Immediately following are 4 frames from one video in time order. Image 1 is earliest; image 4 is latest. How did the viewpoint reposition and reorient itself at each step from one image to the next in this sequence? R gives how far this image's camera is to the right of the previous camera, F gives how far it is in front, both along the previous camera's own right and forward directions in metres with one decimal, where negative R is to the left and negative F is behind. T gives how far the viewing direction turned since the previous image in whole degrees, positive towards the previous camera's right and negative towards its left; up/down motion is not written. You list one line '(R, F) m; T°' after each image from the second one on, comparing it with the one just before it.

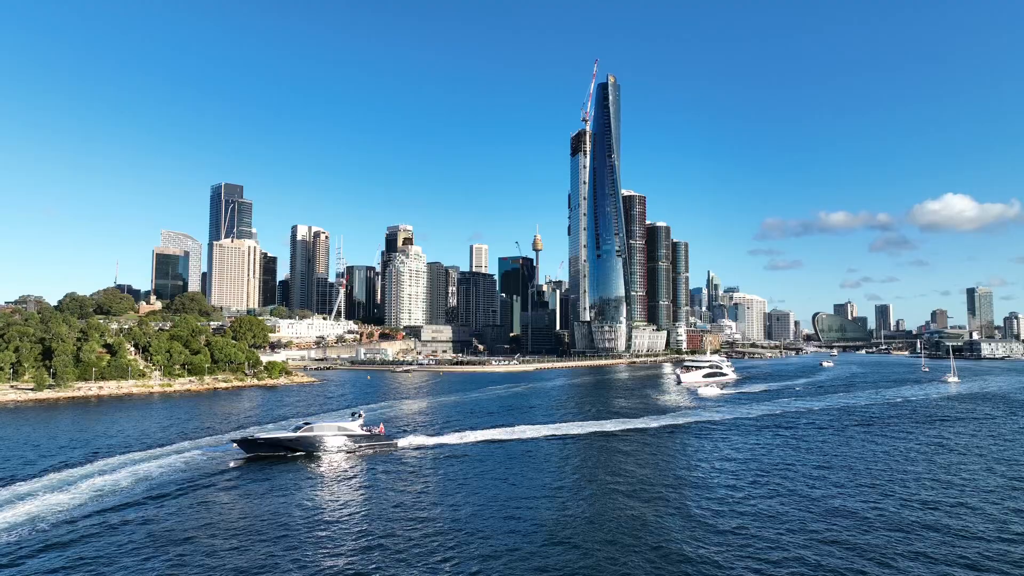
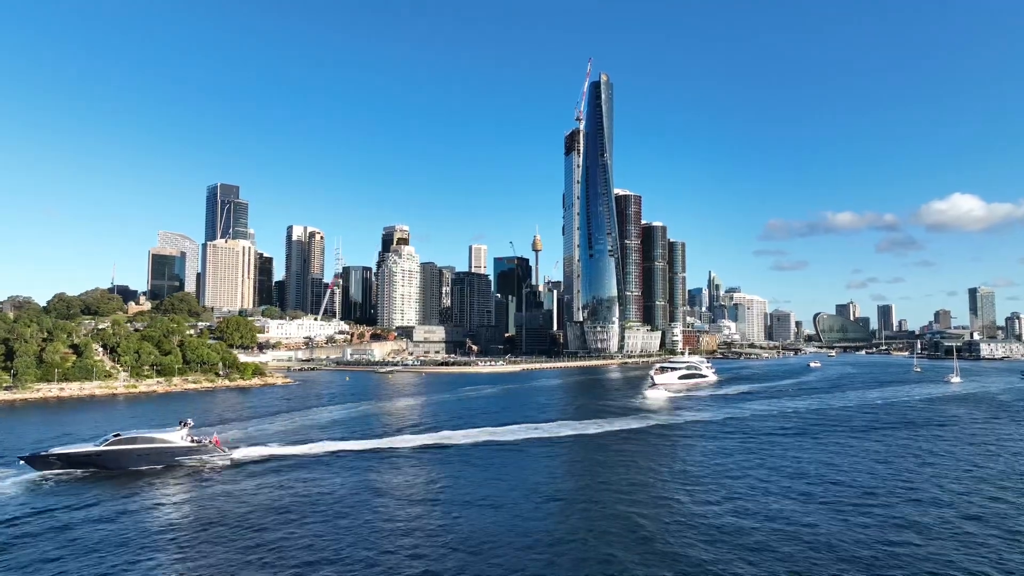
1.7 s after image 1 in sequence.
(+3.5, +1.0) m; 0°
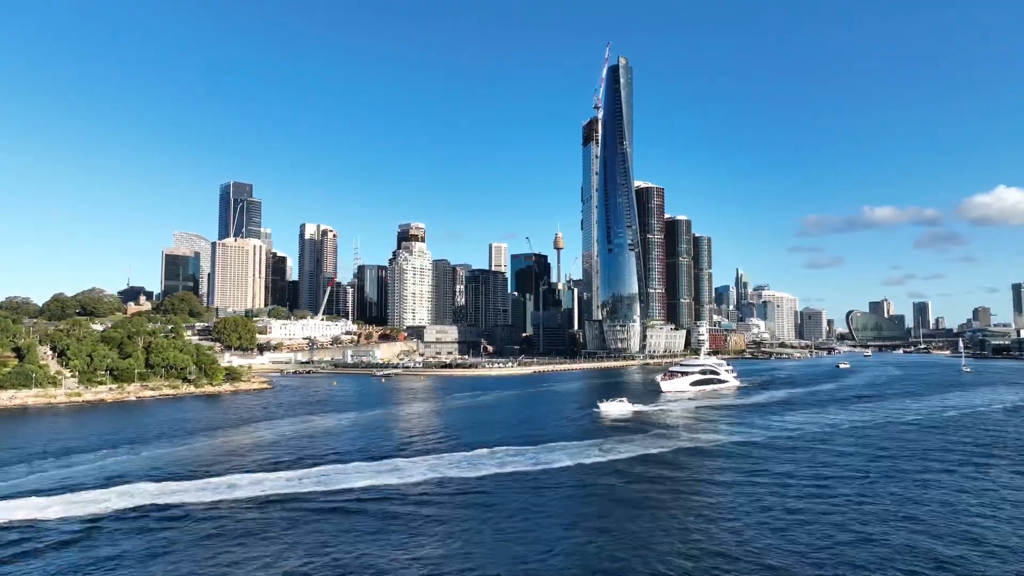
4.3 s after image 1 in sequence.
(+2.7, +9.2) m; -2°
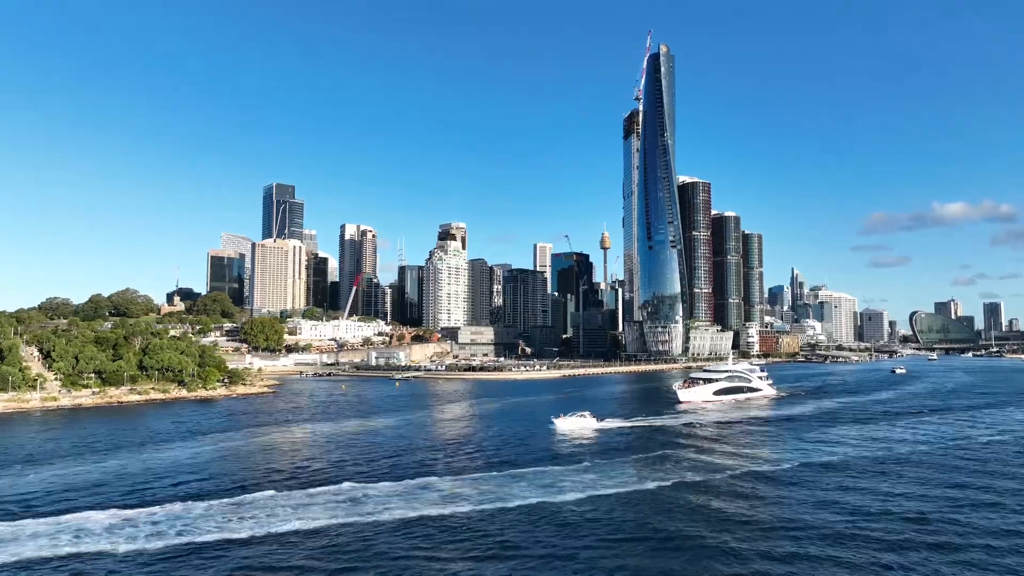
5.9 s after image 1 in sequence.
(+3.5, +6.9) m; -5°
